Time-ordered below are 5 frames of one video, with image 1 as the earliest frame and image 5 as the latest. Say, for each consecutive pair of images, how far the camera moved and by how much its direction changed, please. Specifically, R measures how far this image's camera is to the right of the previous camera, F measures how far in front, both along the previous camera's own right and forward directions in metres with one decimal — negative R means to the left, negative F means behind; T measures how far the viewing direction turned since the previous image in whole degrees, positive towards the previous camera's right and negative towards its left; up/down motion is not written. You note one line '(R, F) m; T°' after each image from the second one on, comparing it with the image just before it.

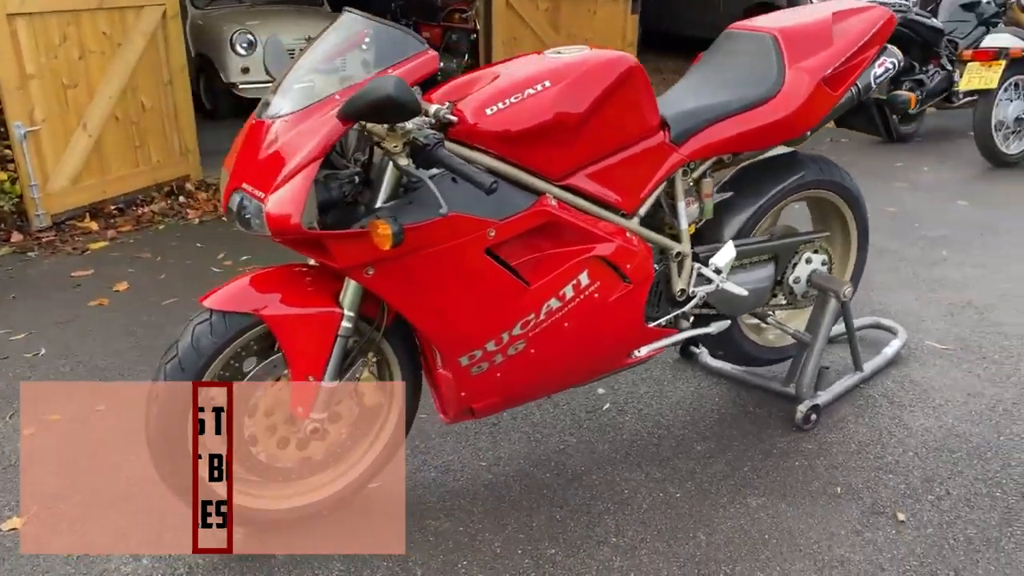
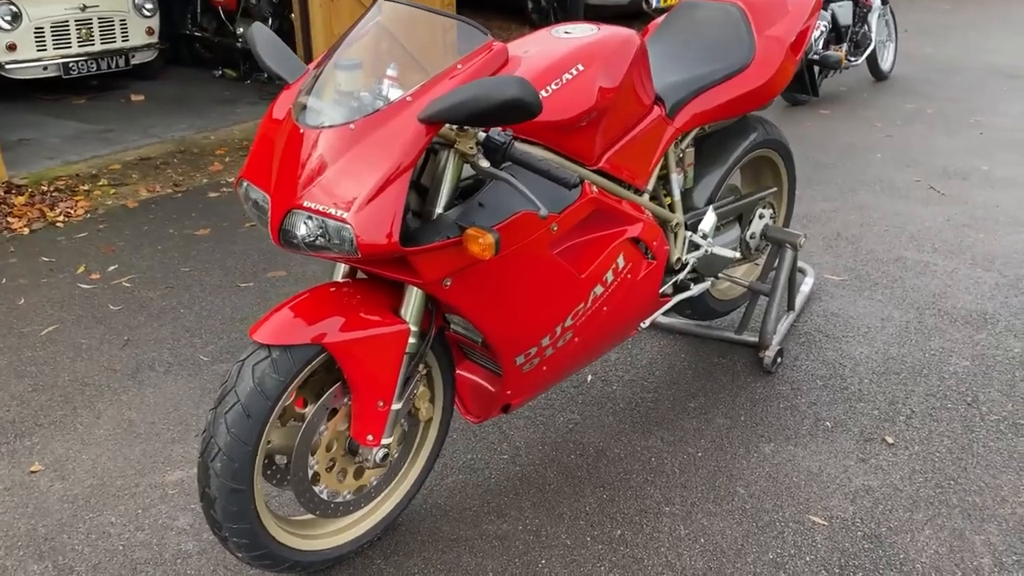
(-0.8, +0.2) m; +15°
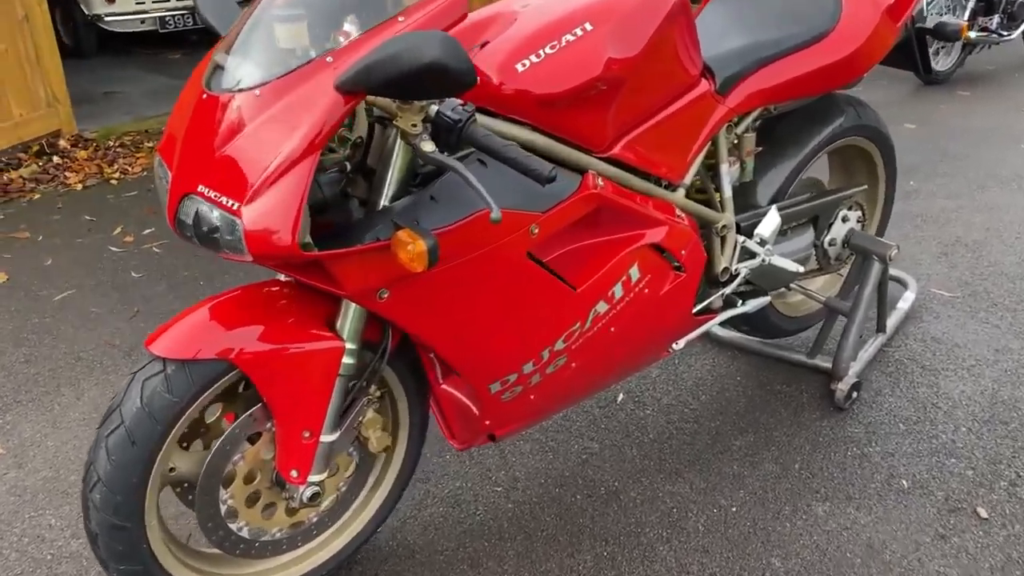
(+0.3, +0.5) m; -8°
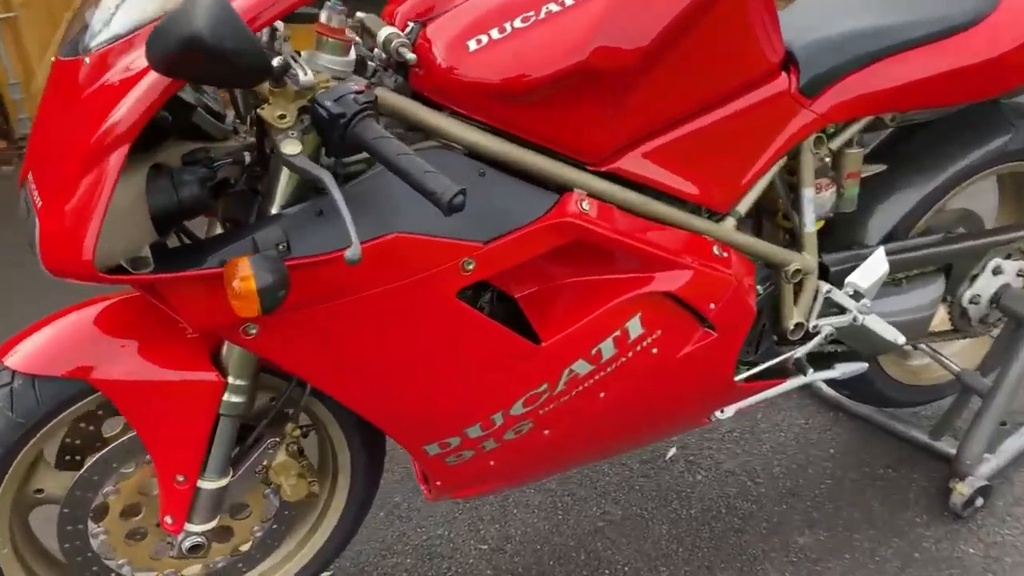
(+0.4, +0.5) m; -13°
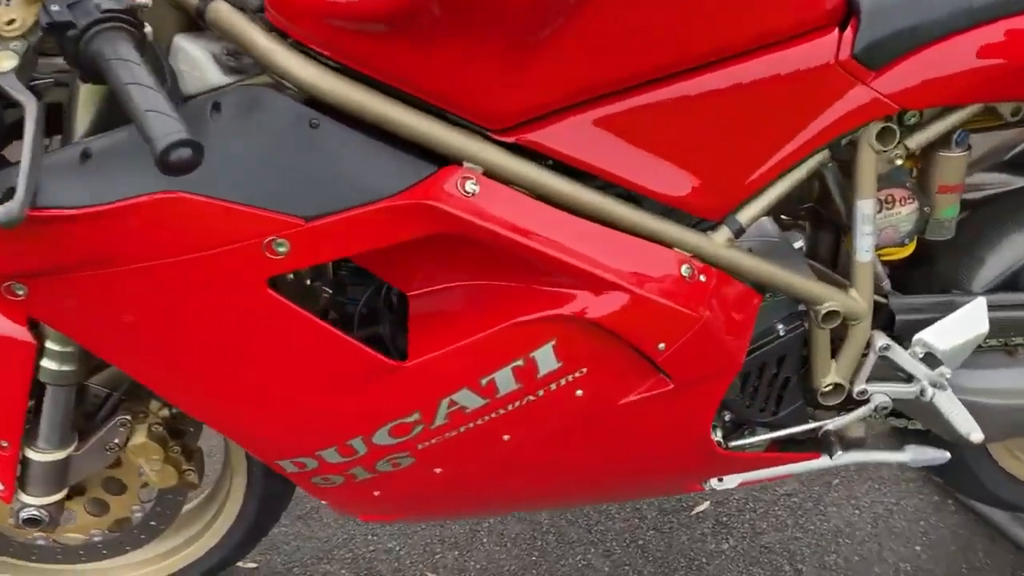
(+0.4, +0.4) m; -15°
